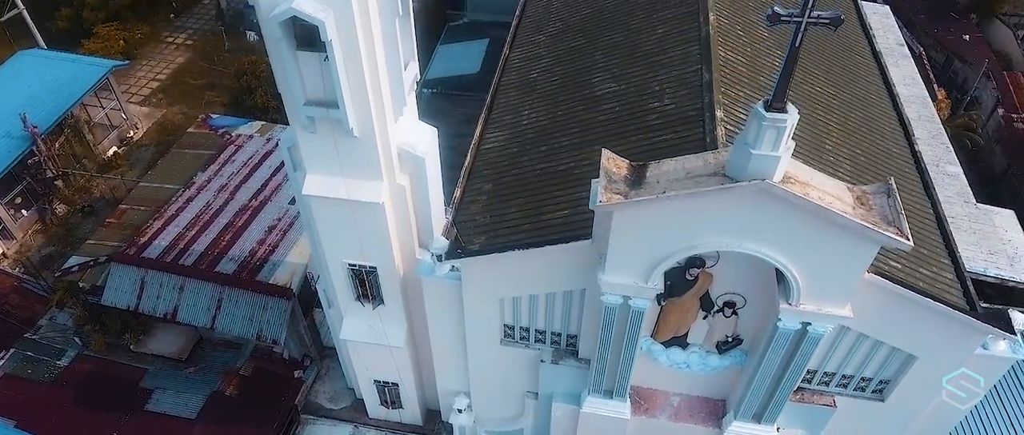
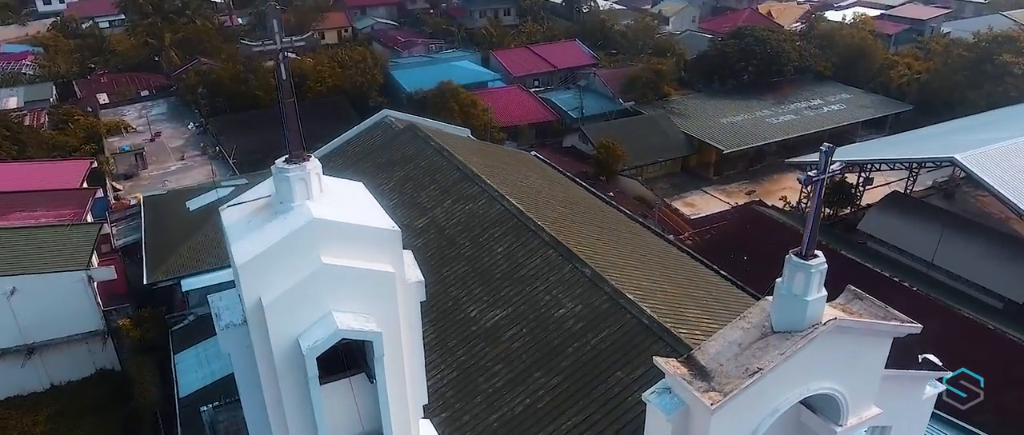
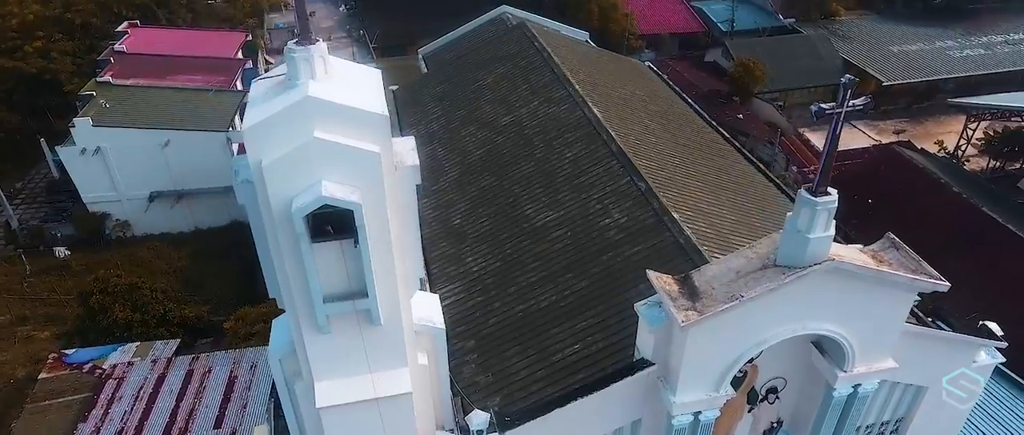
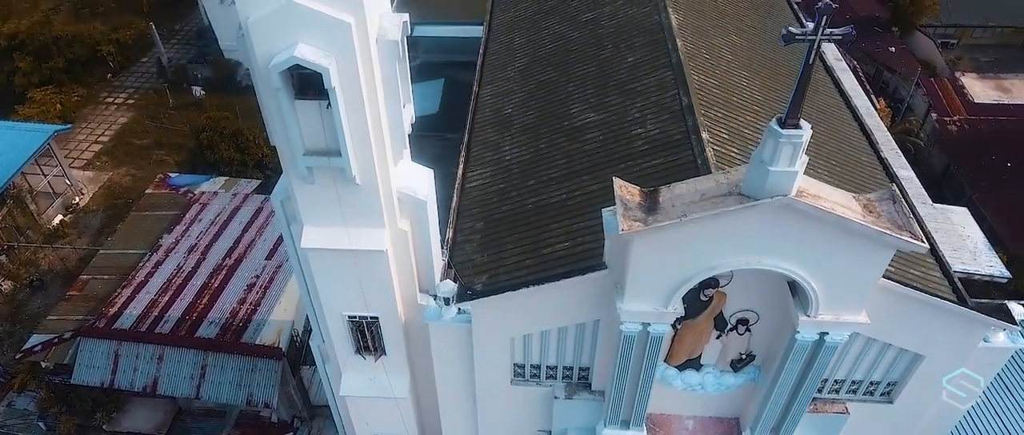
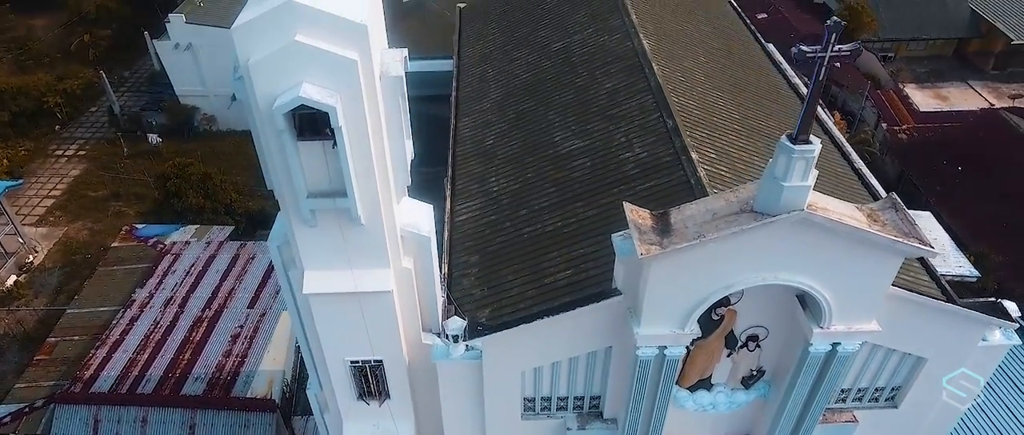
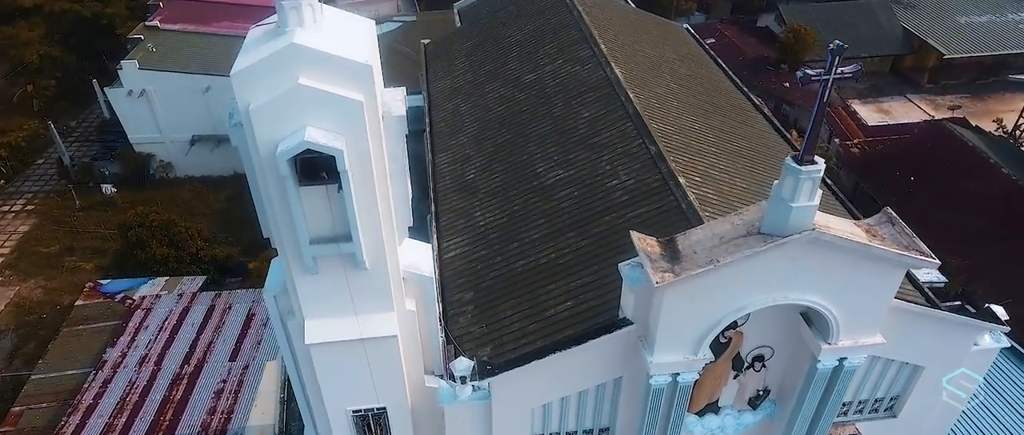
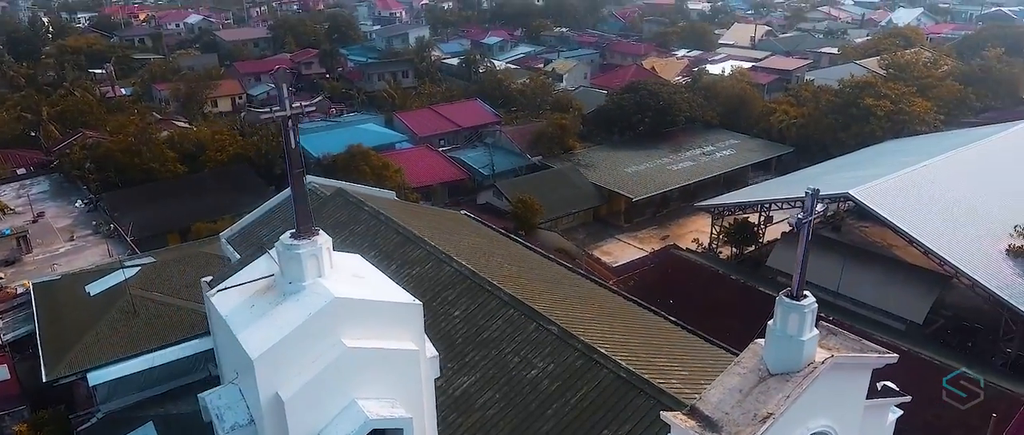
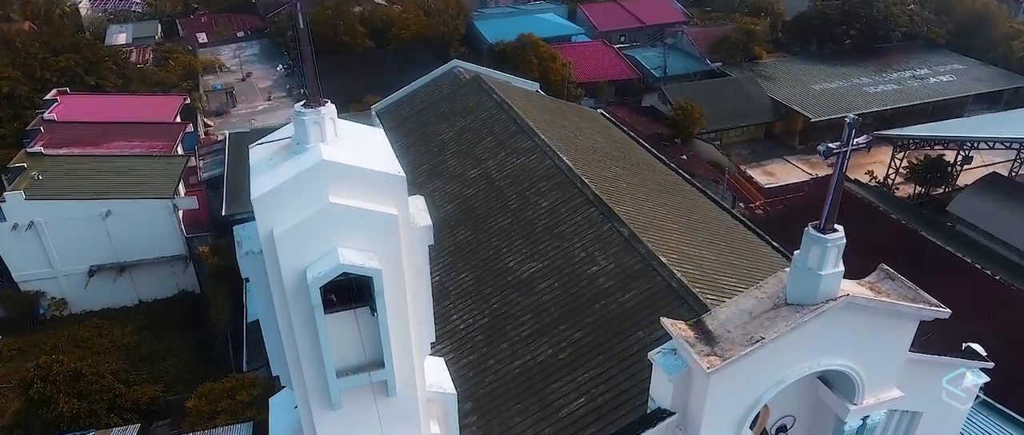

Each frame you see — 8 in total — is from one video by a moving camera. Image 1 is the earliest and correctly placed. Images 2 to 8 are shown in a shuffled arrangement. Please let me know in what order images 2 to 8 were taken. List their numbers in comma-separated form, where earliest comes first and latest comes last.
4, 5, 6, 3, 8, 2, 7
